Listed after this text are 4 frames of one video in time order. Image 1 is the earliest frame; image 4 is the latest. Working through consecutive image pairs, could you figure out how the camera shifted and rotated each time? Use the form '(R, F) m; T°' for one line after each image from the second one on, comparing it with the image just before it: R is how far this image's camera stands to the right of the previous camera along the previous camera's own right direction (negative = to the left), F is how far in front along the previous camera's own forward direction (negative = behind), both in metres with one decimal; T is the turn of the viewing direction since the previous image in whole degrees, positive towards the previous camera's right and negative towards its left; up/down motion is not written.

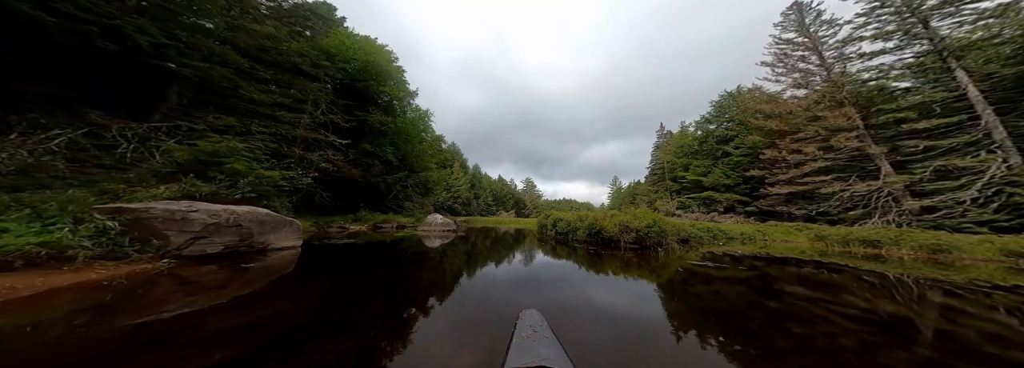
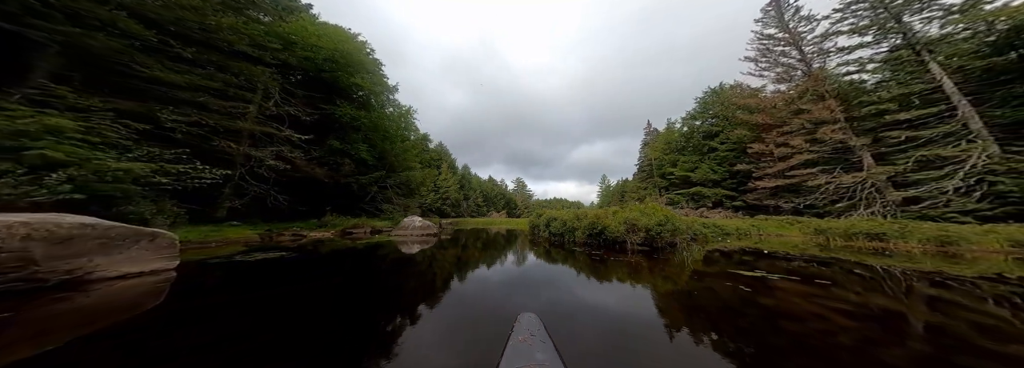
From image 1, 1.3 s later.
(+0.2, +0.7) m; +3°
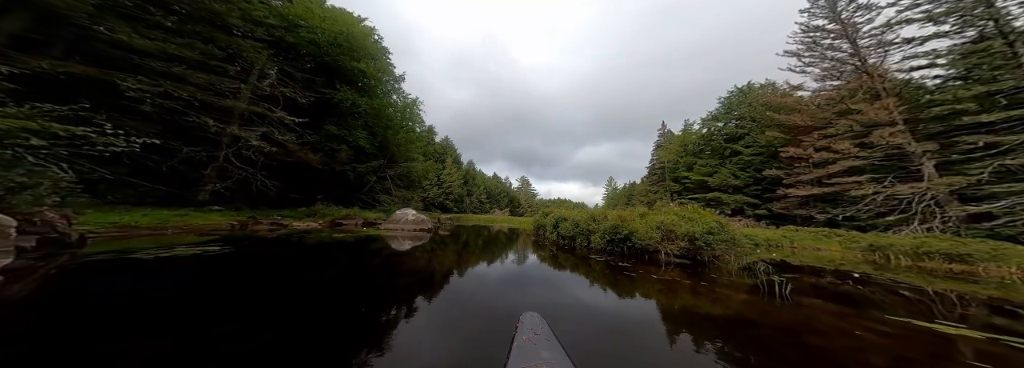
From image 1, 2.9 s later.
(0.0, +0.7) m; -1°
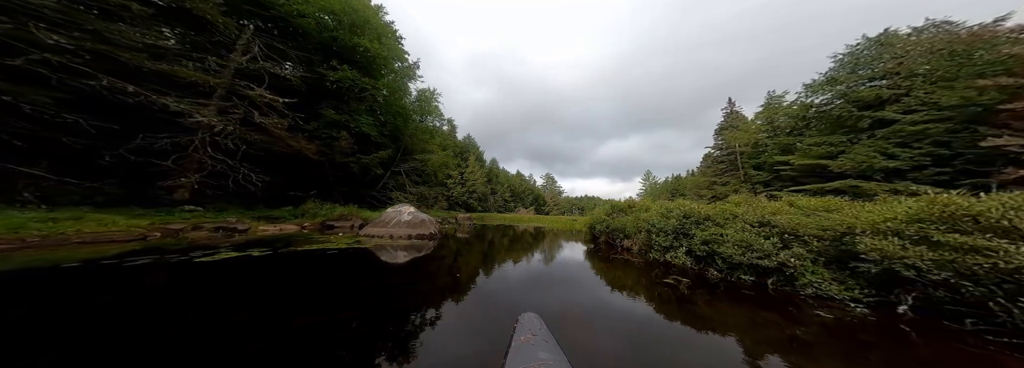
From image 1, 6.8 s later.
(-0.6, +2.5) m; -6°
